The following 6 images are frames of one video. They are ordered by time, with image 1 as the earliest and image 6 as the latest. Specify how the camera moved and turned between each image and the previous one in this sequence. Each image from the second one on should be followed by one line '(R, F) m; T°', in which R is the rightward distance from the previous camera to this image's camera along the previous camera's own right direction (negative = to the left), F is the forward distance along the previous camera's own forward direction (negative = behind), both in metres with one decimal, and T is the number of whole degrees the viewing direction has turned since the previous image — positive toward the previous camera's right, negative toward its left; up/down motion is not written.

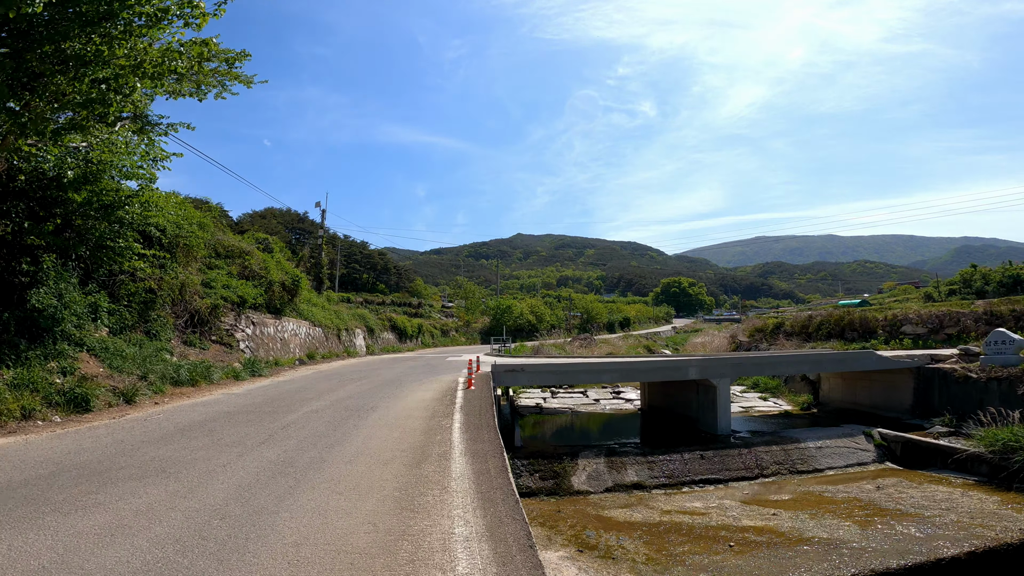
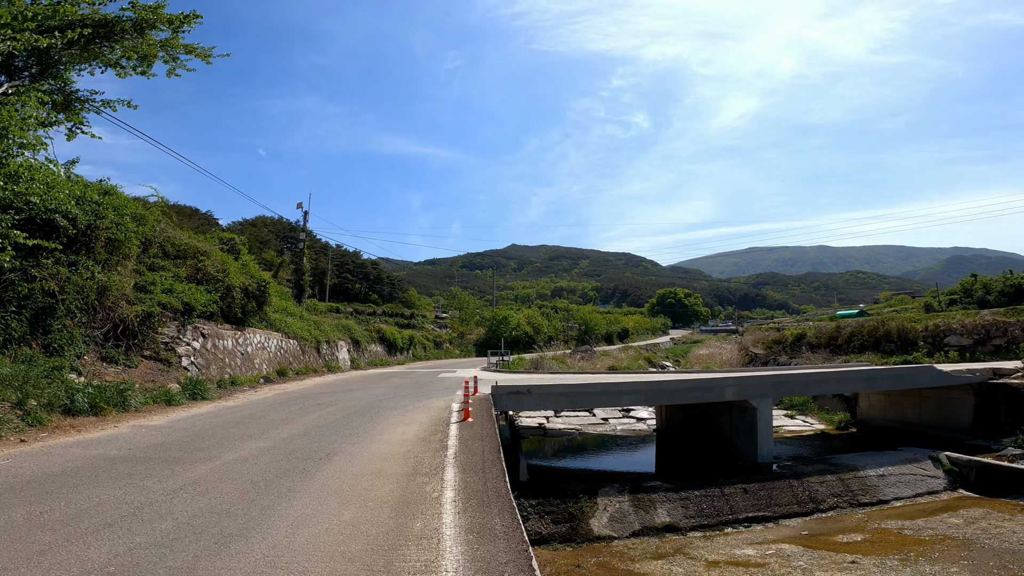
(-0.2, +2.5) m; +1°
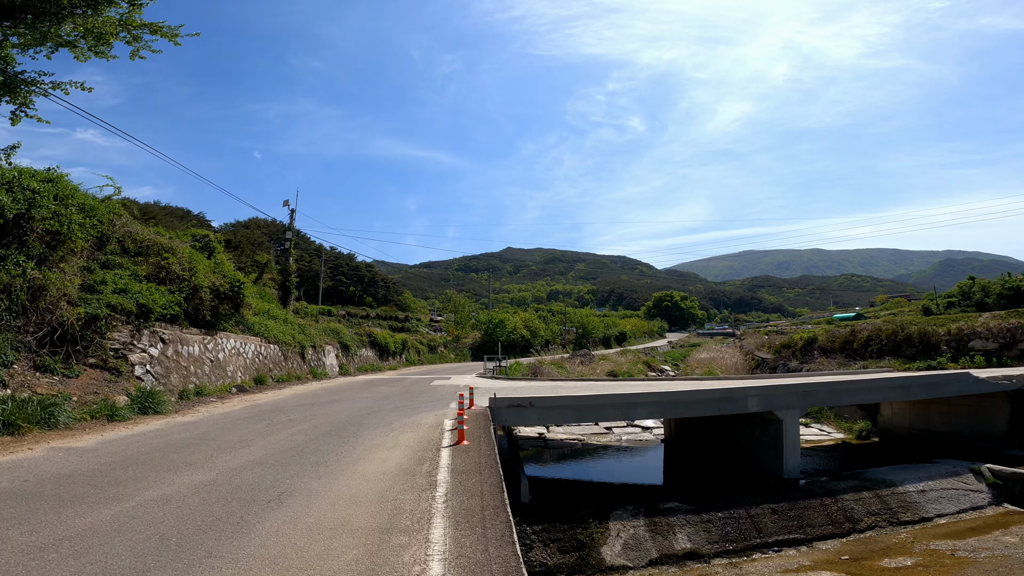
(-0.1, +1.4) m; 0°
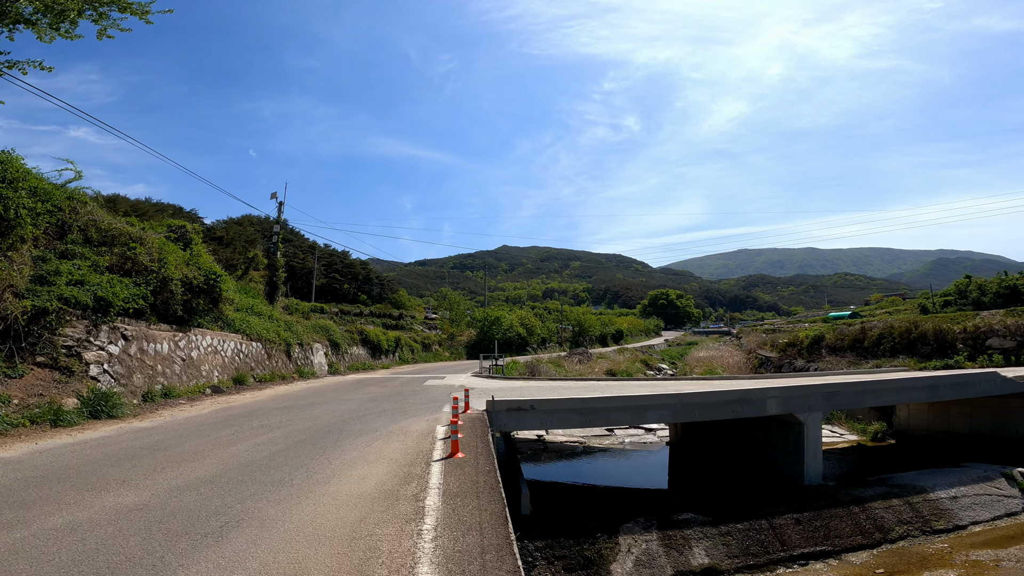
(-0.1, +1.0) m; +1°
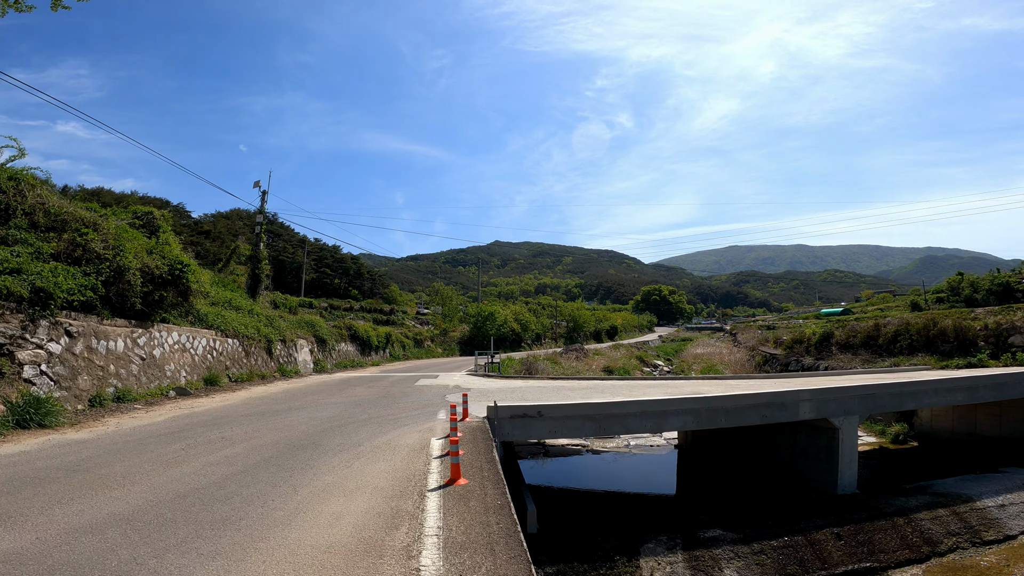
(-0.2, +1.2) m; +1°
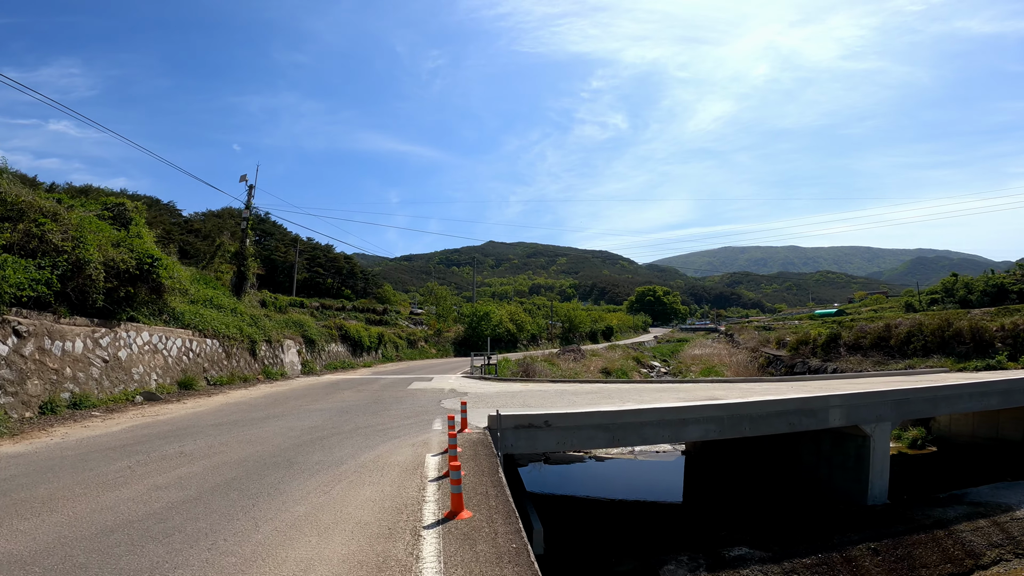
(-0.1, +0.9) m; +1°
